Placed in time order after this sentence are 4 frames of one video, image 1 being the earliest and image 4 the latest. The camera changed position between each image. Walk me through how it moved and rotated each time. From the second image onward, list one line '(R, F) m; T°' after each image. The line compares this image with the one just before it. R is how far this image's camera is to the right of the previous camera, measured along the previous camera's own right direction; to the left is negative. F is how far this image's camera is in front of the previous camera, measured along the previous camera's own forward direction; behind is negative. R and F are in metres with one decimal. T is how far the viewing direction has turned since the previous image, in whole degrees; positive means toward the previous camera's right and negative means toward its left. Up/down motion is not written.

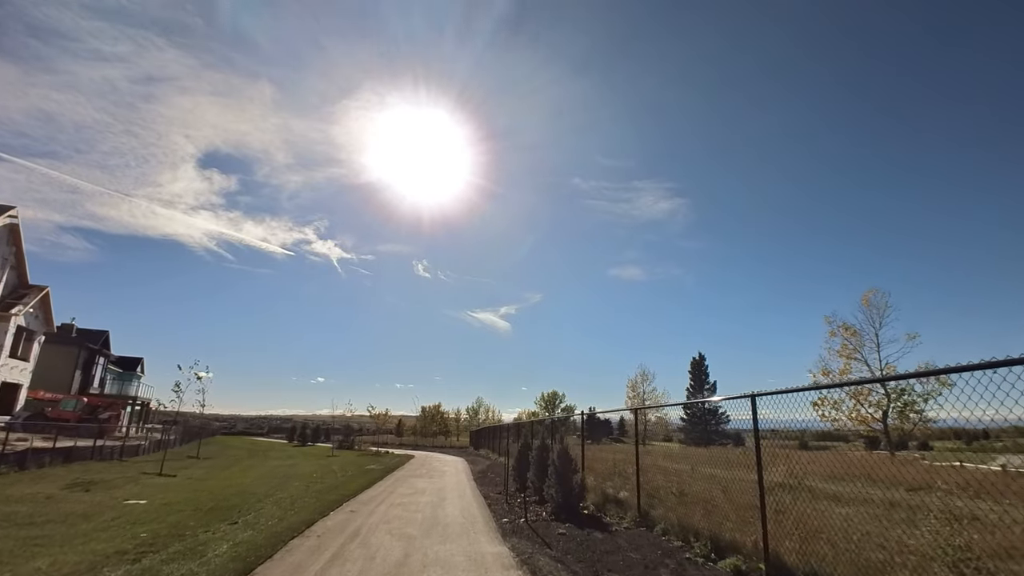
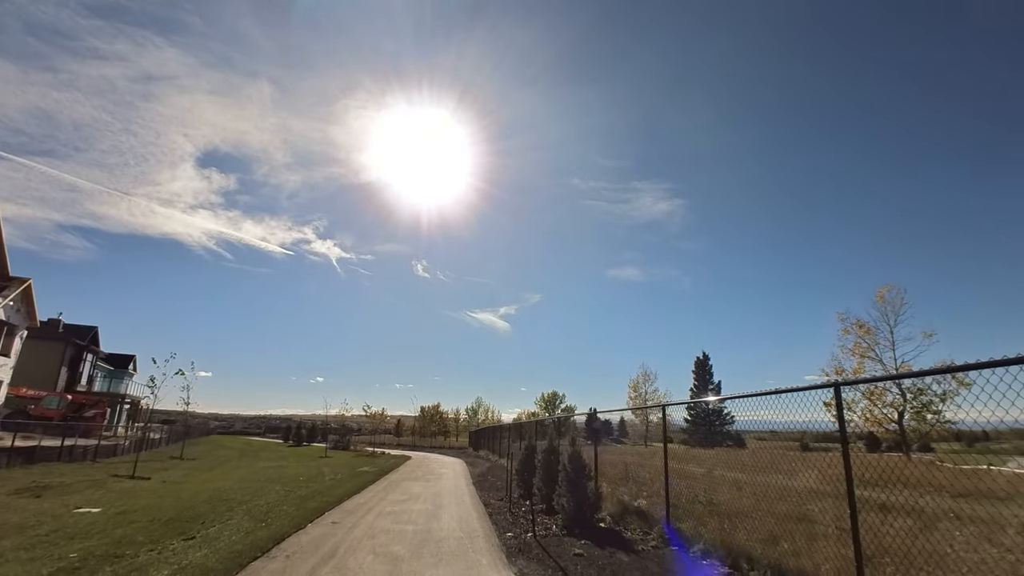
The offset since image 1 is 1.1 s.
(-0.1, +1.3) m; 0°
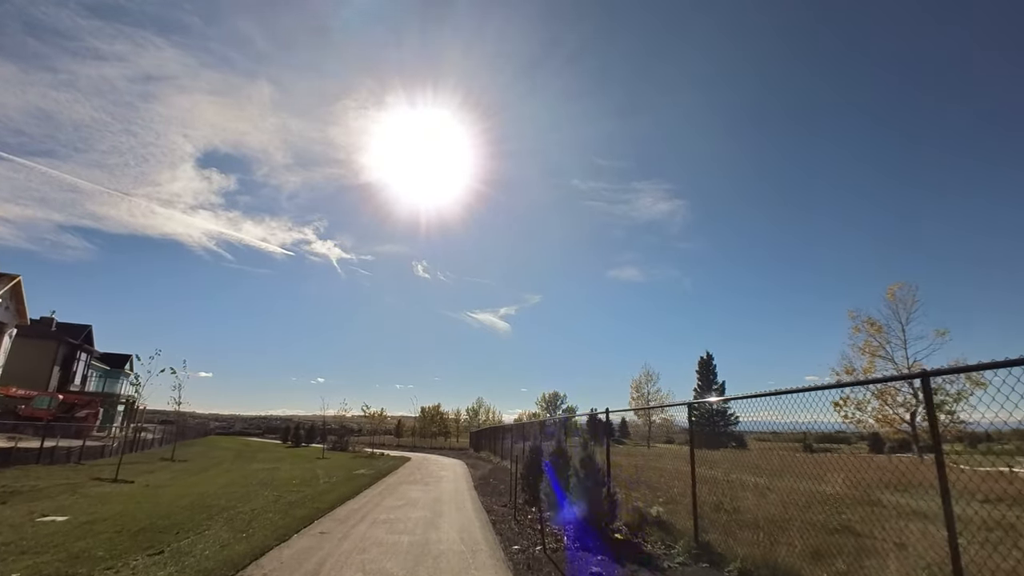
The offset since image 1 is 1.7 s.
(-0.1, +0.8) m; 0°
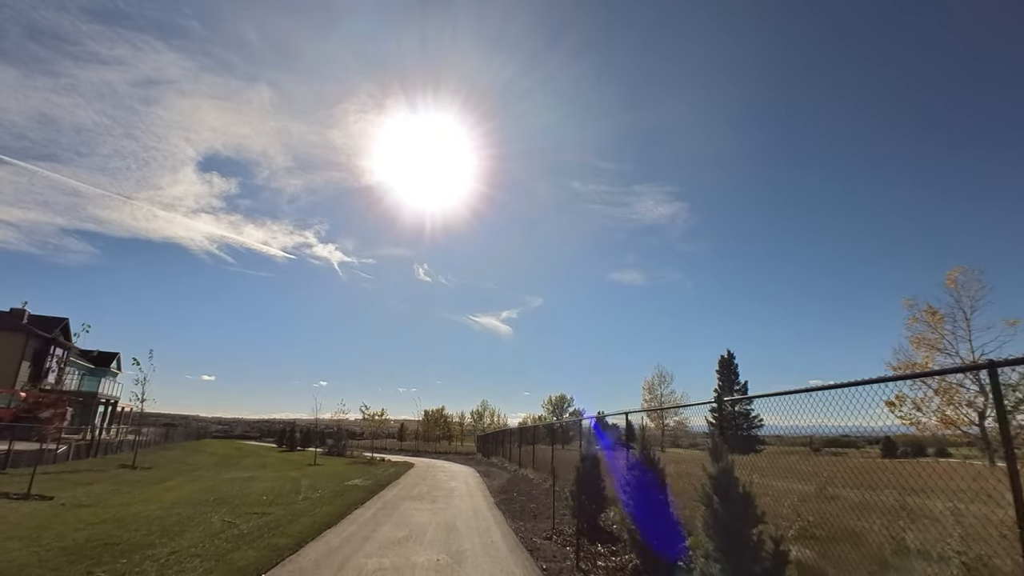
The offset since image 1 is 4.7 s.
(-0.8, +3.6) m; 0°
